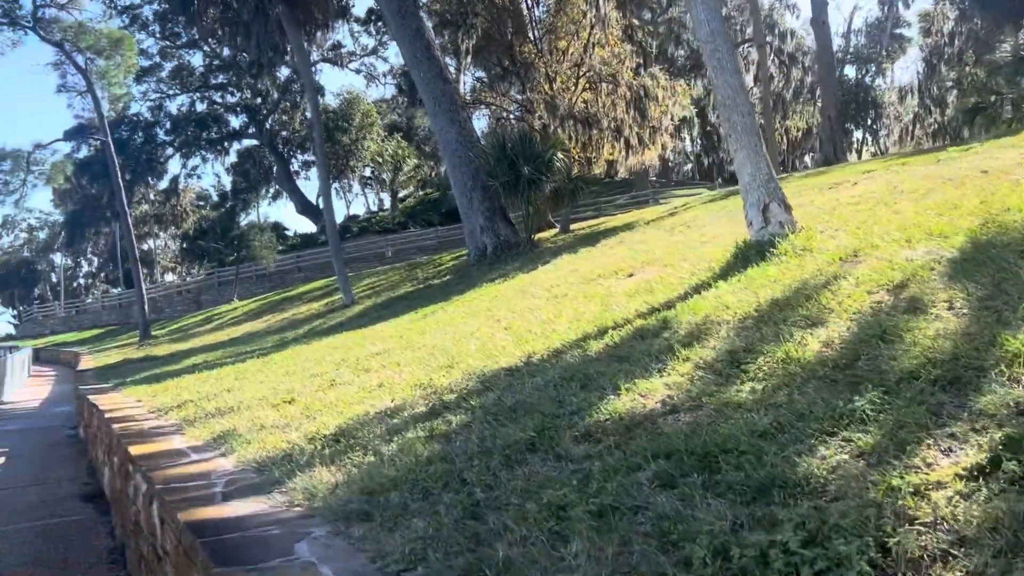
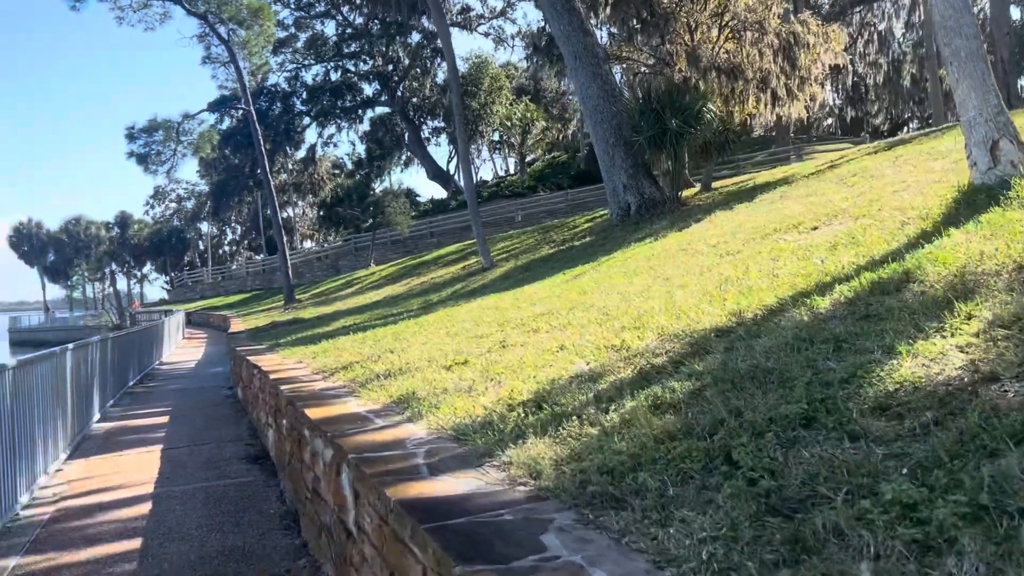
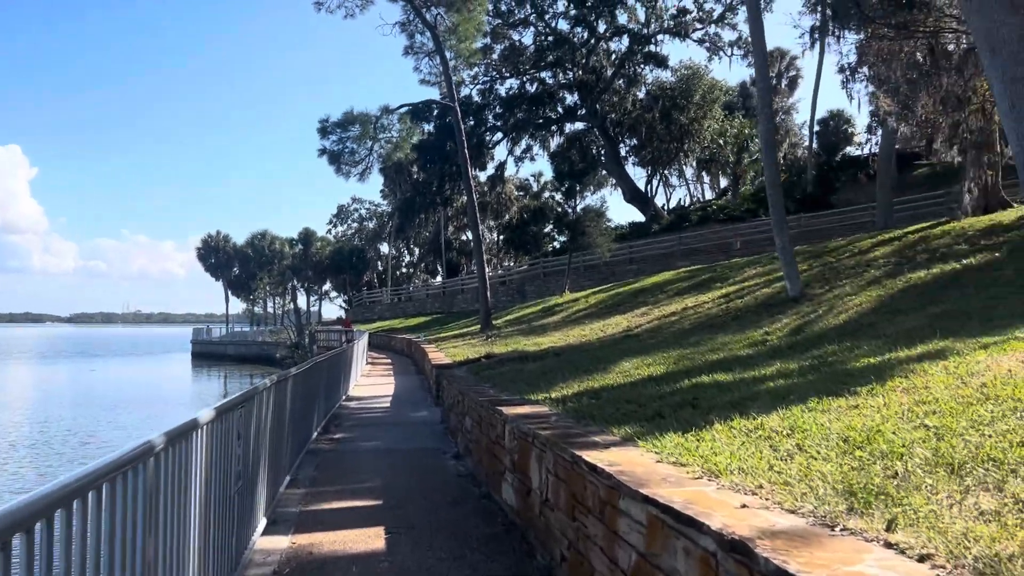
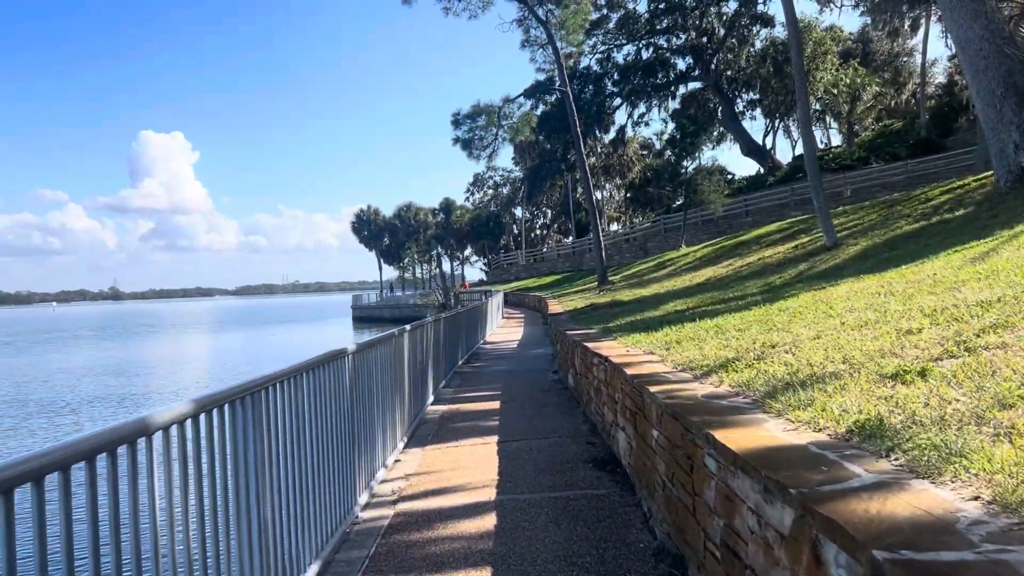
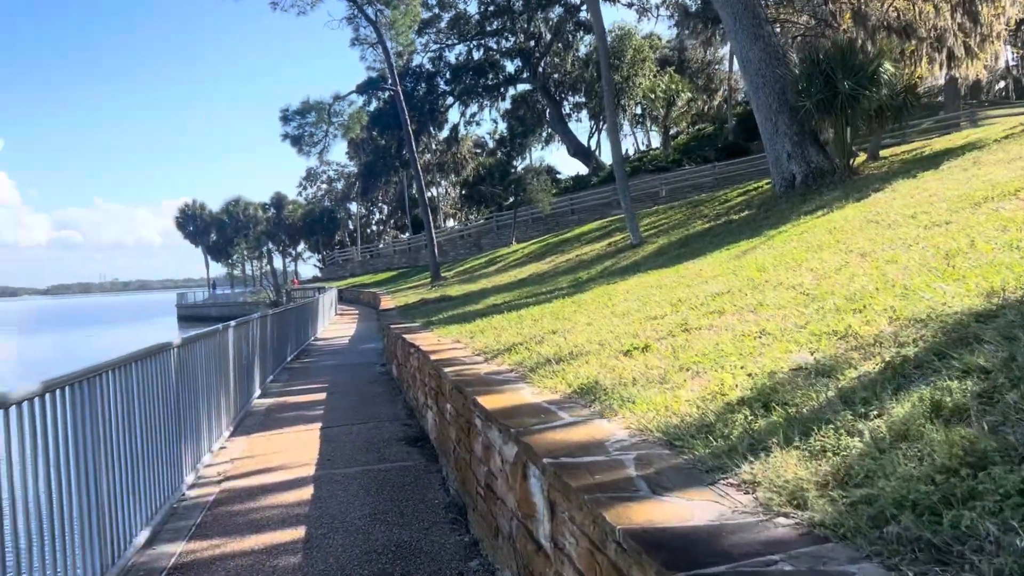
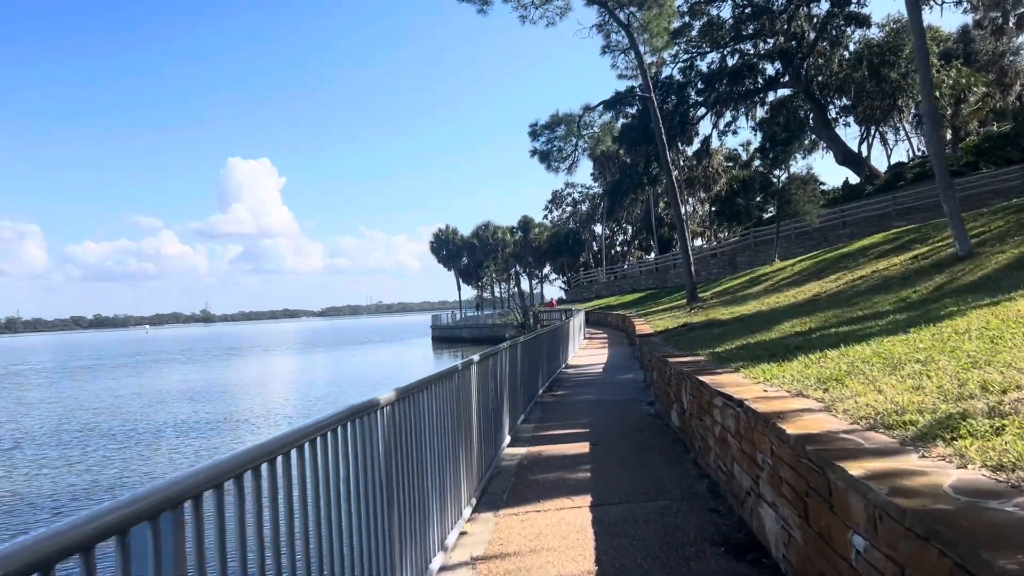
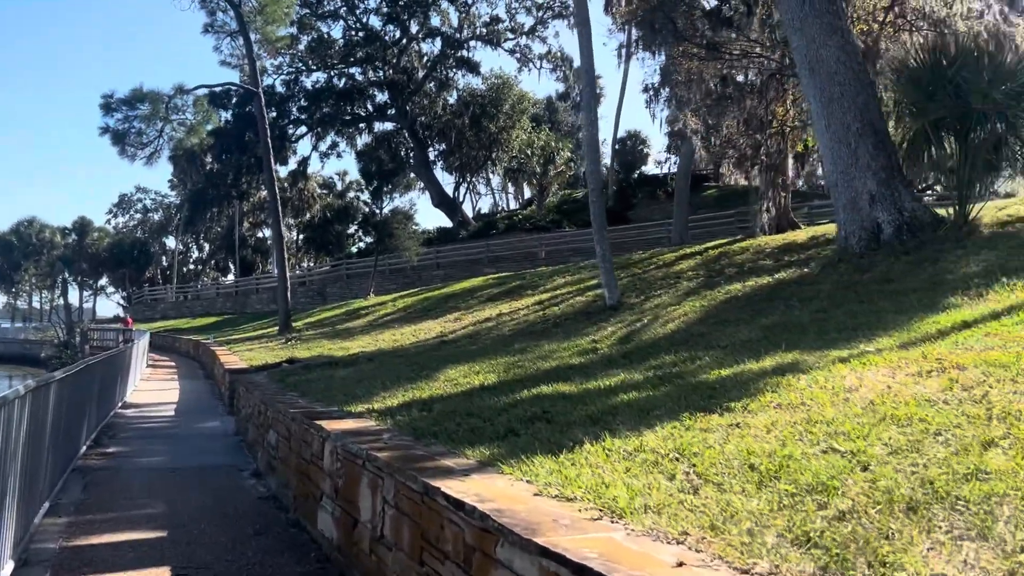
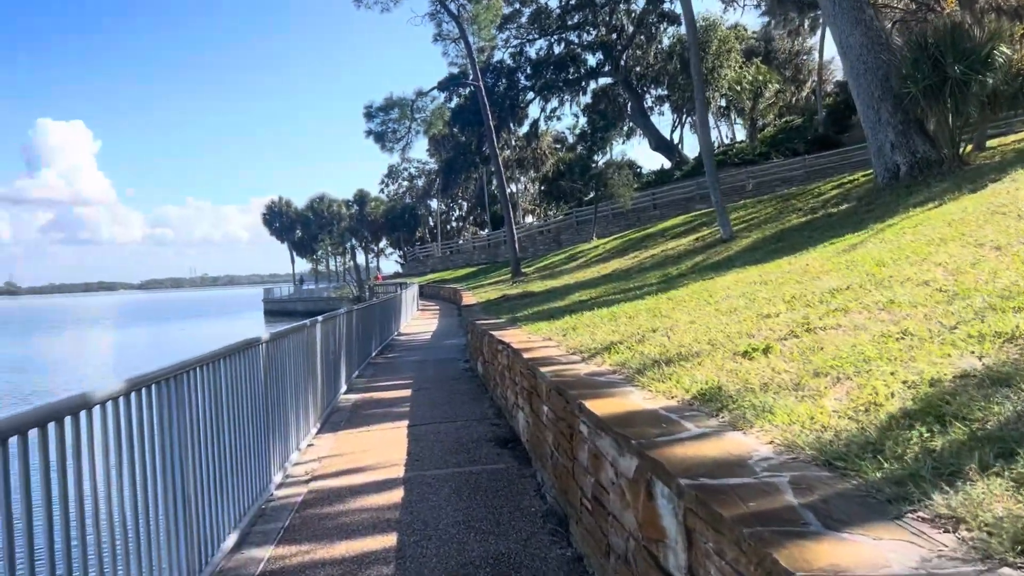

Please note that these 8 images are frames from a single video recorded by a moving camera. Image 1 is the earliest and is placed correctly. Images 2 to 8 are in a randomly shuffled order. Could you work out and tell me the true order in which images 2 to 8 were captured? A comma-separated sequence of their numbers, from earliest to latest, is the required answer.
2, 5, 8, 4, 6, 3, 7
